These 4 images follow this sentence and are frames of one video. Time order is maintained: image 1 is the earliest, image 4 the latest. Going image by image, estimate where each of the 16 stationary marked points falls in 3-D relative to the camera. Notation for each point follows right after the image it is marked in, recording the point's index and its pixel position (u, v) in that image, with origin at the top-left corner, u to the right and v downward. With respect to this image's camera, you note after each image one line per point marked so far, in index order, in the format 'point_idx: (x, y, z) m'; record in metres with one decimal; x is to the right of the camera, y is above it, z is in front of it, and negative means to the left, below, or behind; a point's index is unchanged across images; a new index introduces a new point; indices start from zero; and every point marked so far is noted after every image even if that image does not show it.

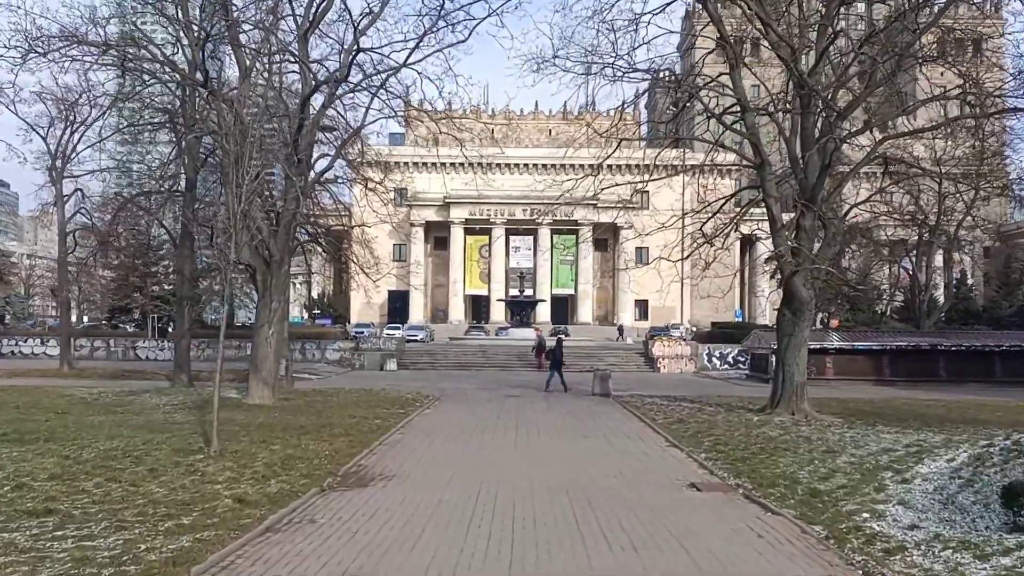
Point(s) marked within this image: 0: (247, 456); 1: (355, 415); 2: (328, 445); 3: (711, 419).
0: (-4.3, -2.7, +12.8) m
1: (-3.8, -3.1, +19.2) m
2: (-3.4, -2.9, +14.5) m
3: (+5.0, -3.3, +19.8) m
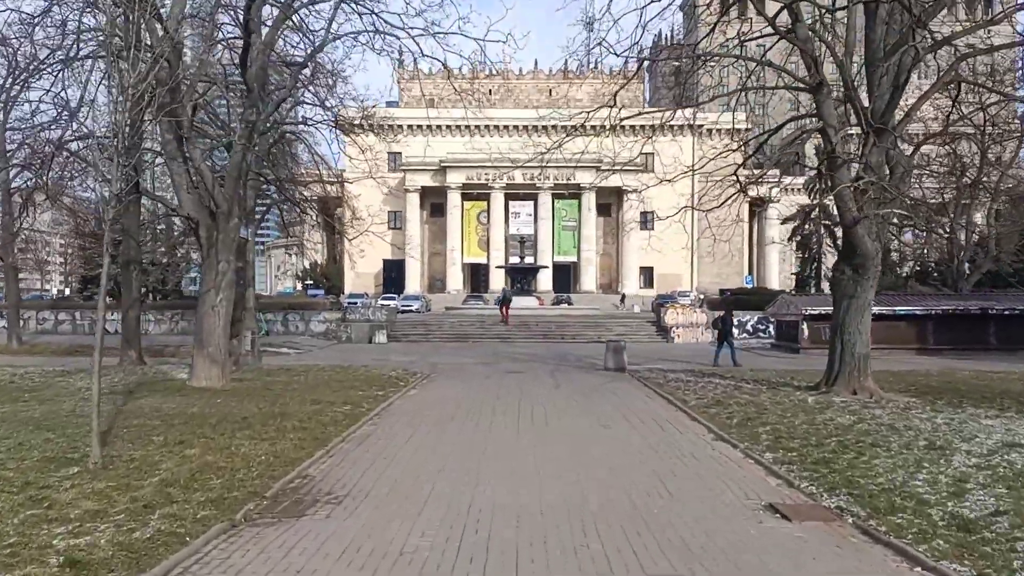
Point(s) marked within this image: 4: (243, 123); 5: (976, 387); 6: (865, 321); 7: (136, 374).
0: (-4.3, -2.1, +9.2) m
1: (-3.8, -2.2, +15.6) m
2: (-3.4, -2.2, +10.9) m
3: (+5.0, -2.3, +16.2) m
4: (-5.9, +3.6, +17.3) m
5: (+10.8, -2.3, +18.6) m
6: (+7.4, -0.7, +16.7) m
7: (-9.4, -2.2, +19.9) m
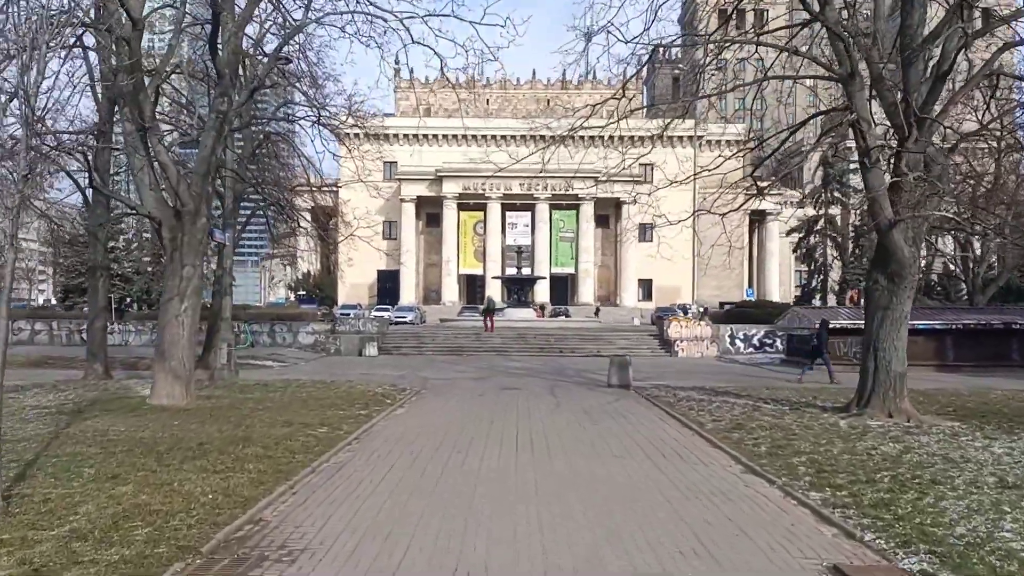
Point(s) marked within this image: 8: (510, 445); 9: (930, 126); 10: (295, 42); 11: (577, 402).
0: (-4.3, -2.1, +7.5) m
1: (-3.8, -2.3, +13.9) m
2: (-3.4, -2.3, +9.2) m
3: (+4.9, -2.5, +14.5) m
4: (-5.9, +3.4, +15.6) m
5: (+10.7, -2.6, +16.9) m
6: (+7.3, -0.9, +15.0) m
7: (-9.5, -2.3, +18.1) m
8: (0.0, -2.4, +12.1) m
9: (+7.9, +3.1, +15.0) m
10: (-4.7, +5.4, +17.5) m
11: (+1.5, -2.6, +18.4) m
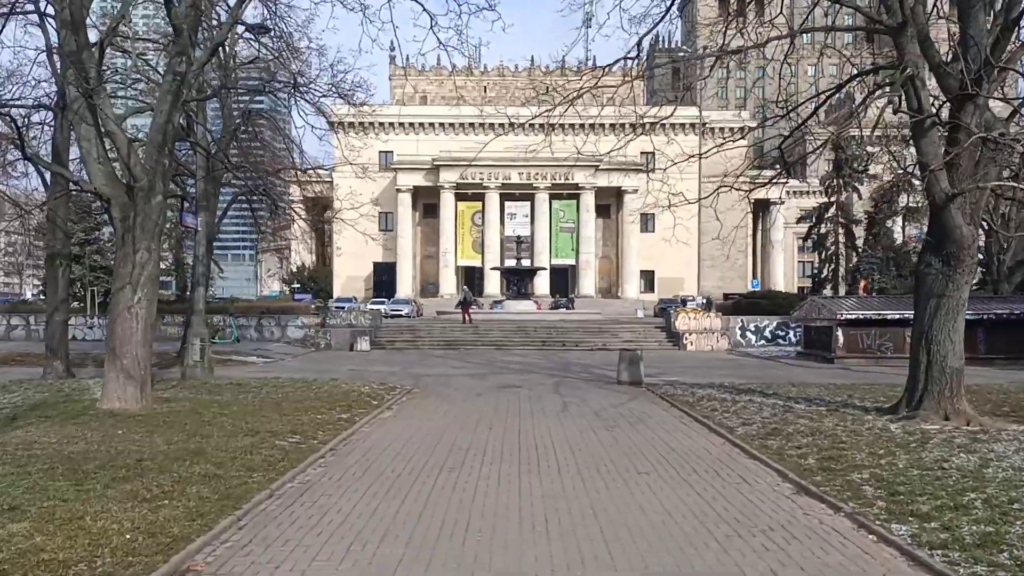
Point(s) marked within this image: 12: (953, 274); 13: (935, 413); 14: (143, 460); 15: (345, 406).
0: (-4.3, -2.0, +5.6) m
1: (-3.8, -2.1, +12.0) m
2: (-3.4, -2.1, +7.3) m
3: (+5.0, -2.2, +12.7) m
4: (-5.9, +3.7, +13.7) m
5: (+10.8, -2.3, +15.0) m
6: (+7.4, -0.6, +13.1) m
7: (-9.4, -2.1, +16.2) m
8: (0.0, -2.2, +10.2) m
9: (+7.9, +3.3, +13.1) m
10: (-4.7, +5.7, +15.5) m
11: (+1.5, -2.4, +16.5) m
12: (+7.2, +0.2, +13.0) m
13: (+7.0, -2.1, +13.1) m
14: (-4.4, -2.1, +9.5) m
15: (-3.2, -2.3, +15.4) m
